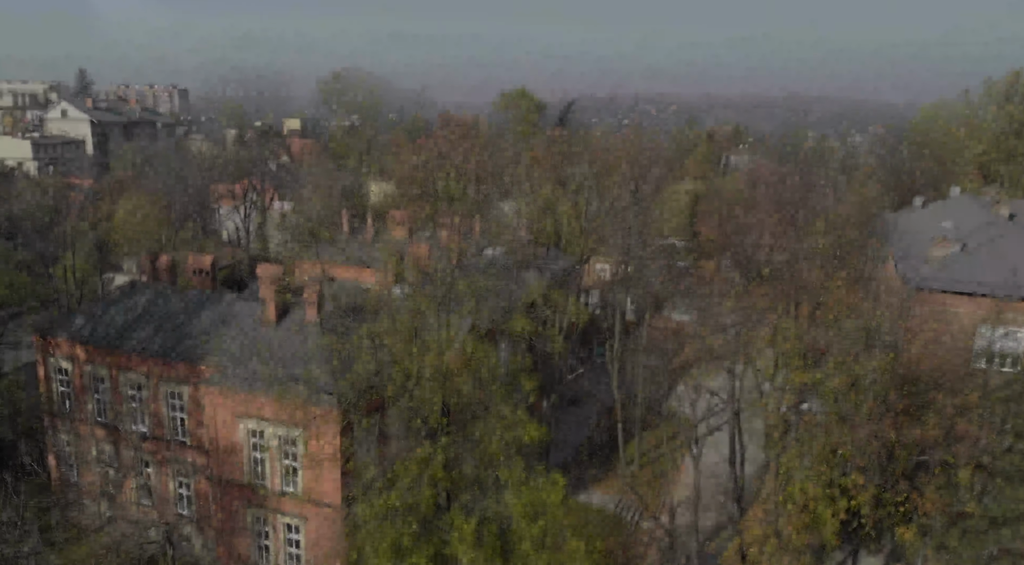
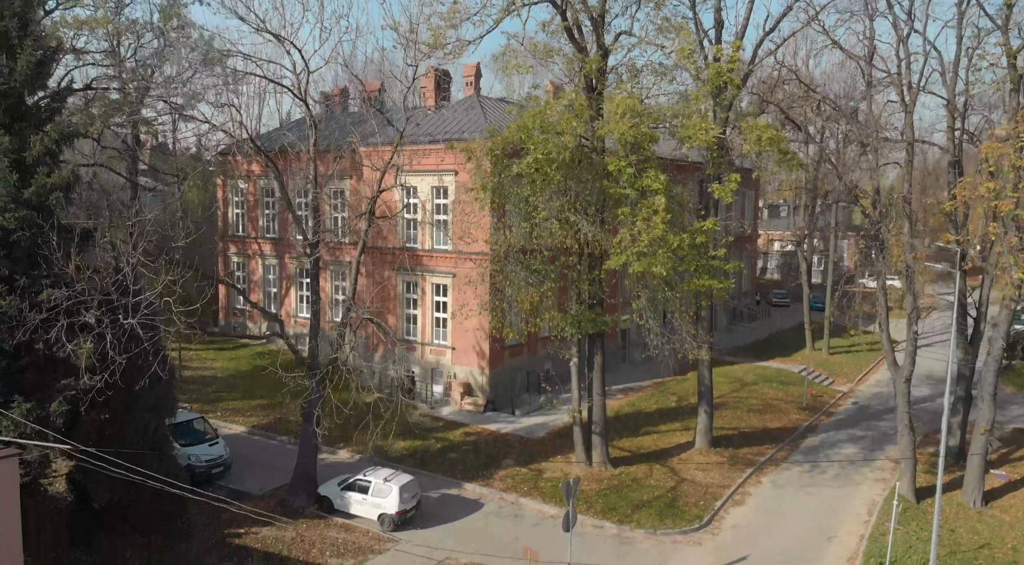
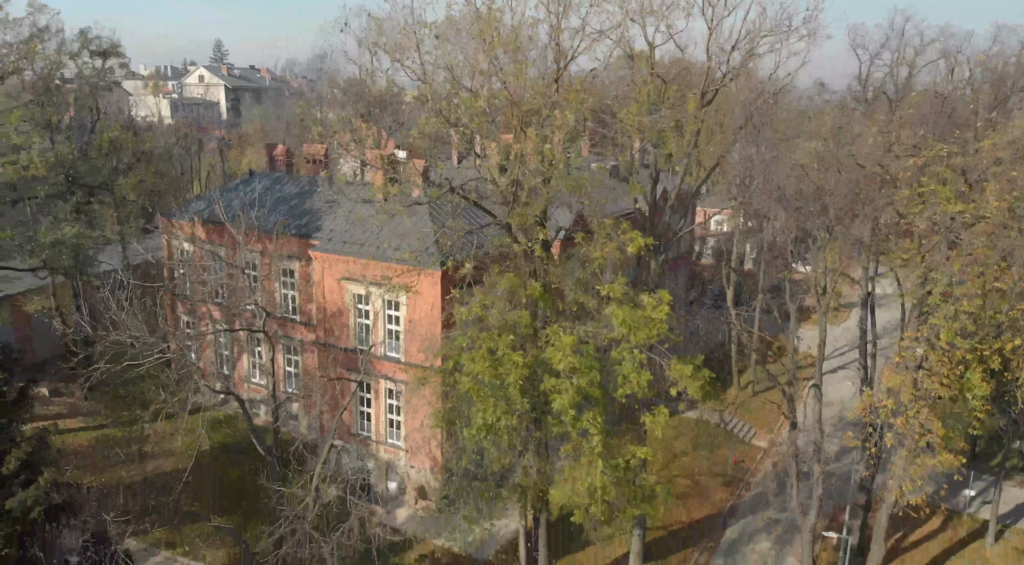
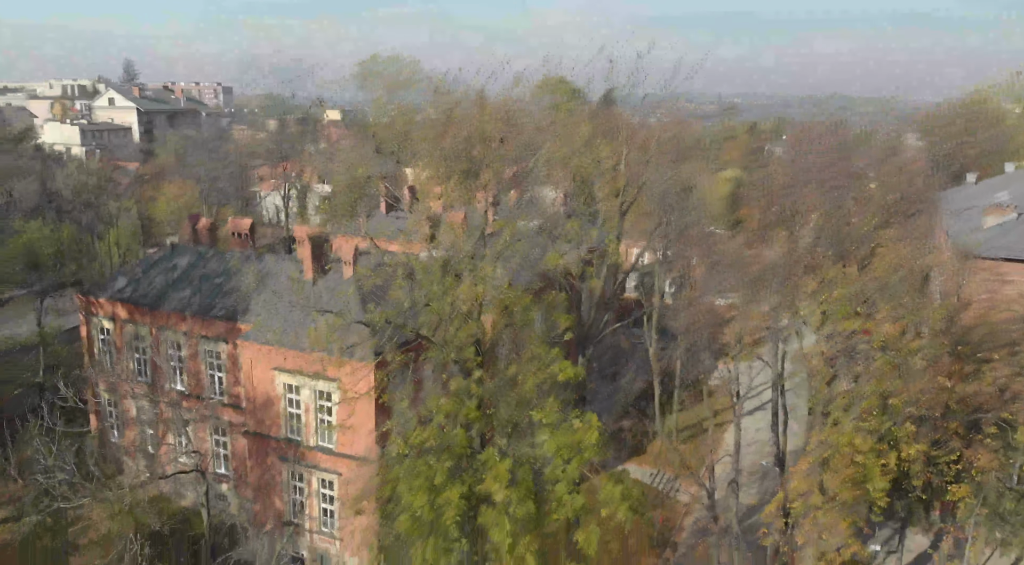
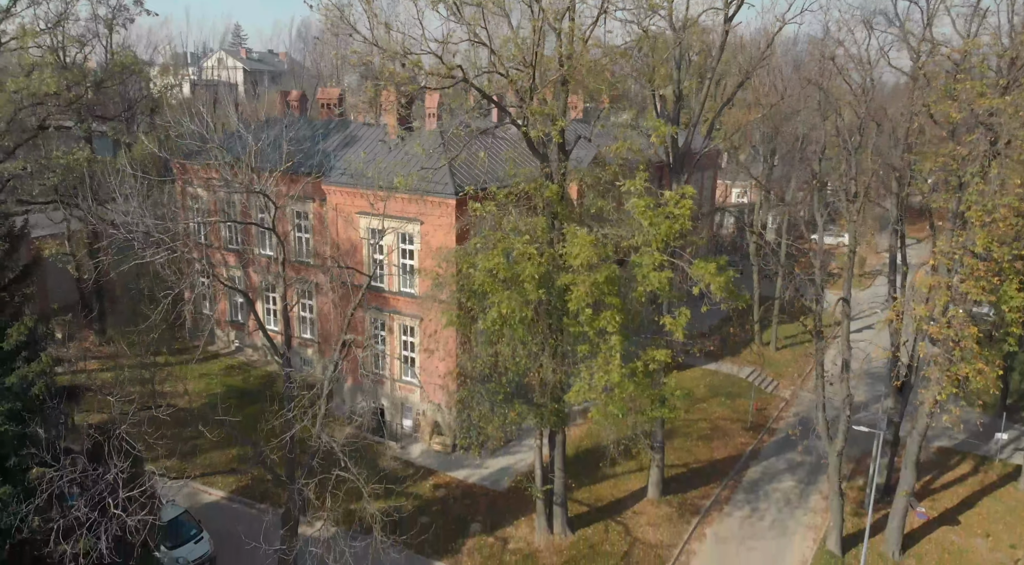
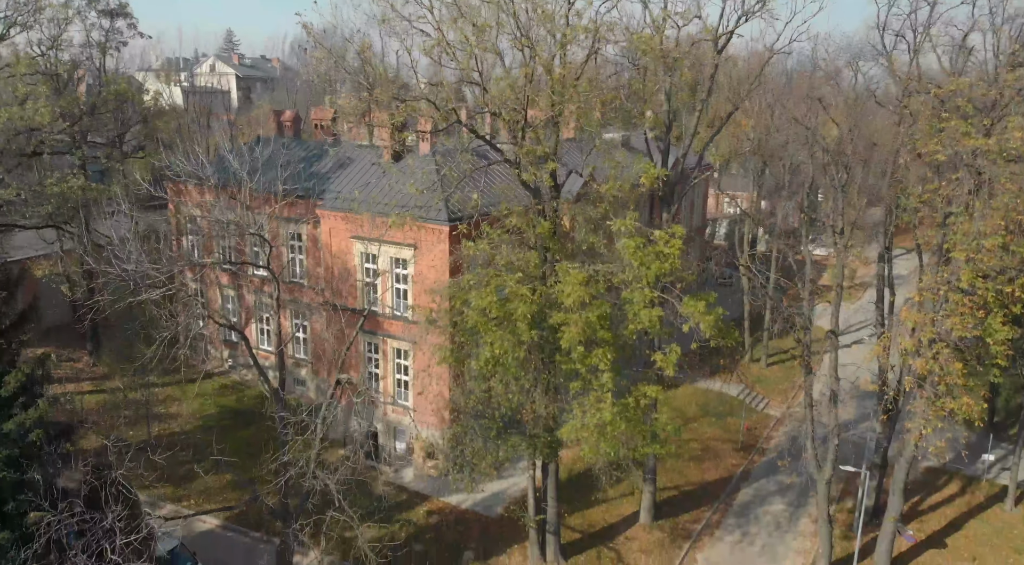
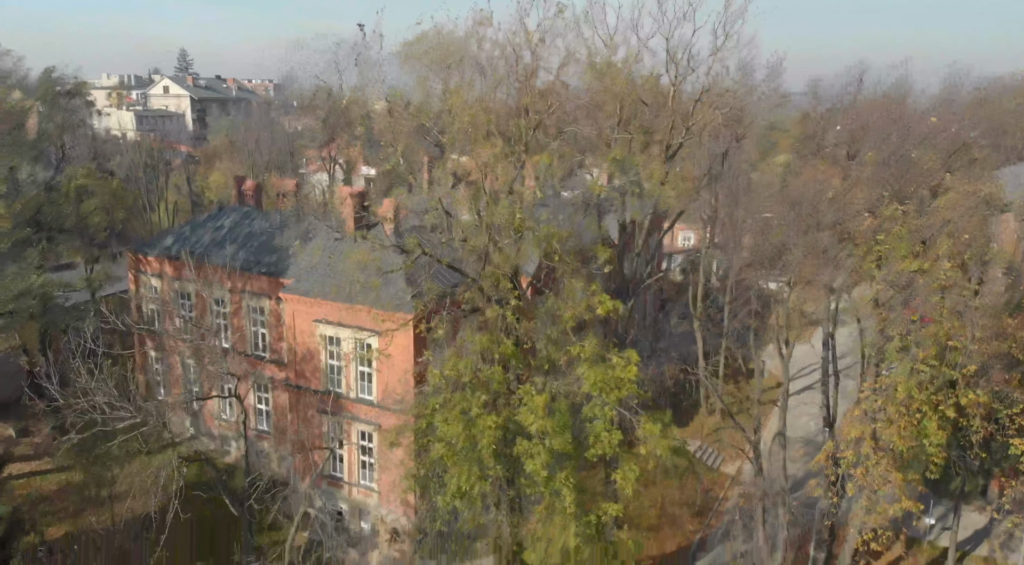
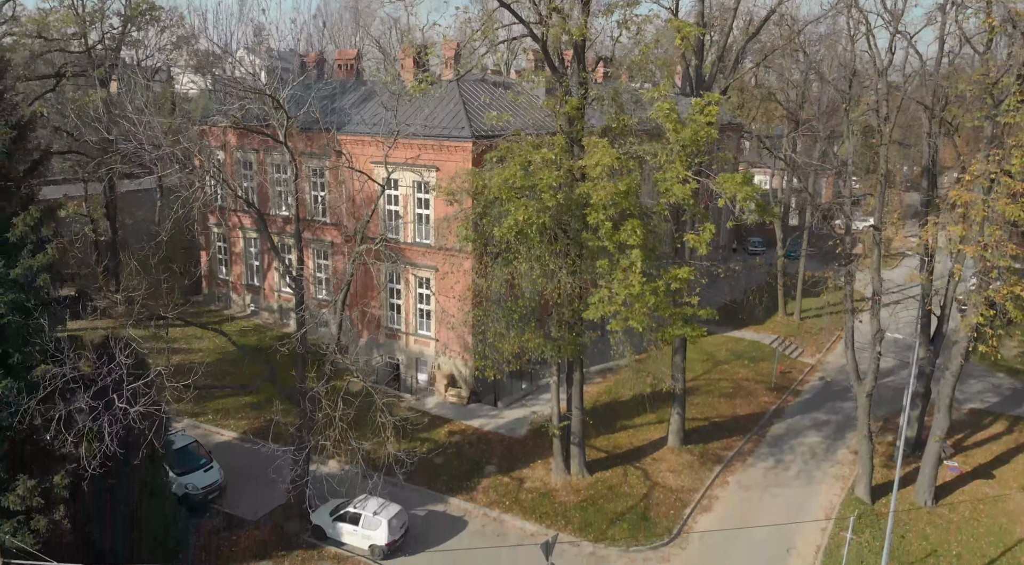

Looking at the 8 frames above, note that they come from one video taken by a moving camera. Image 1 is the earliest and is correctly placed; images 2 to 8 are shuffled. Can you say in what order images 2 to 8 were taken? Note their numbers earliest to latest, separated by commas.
4, 7, 3, 6, 5, 8, 2
